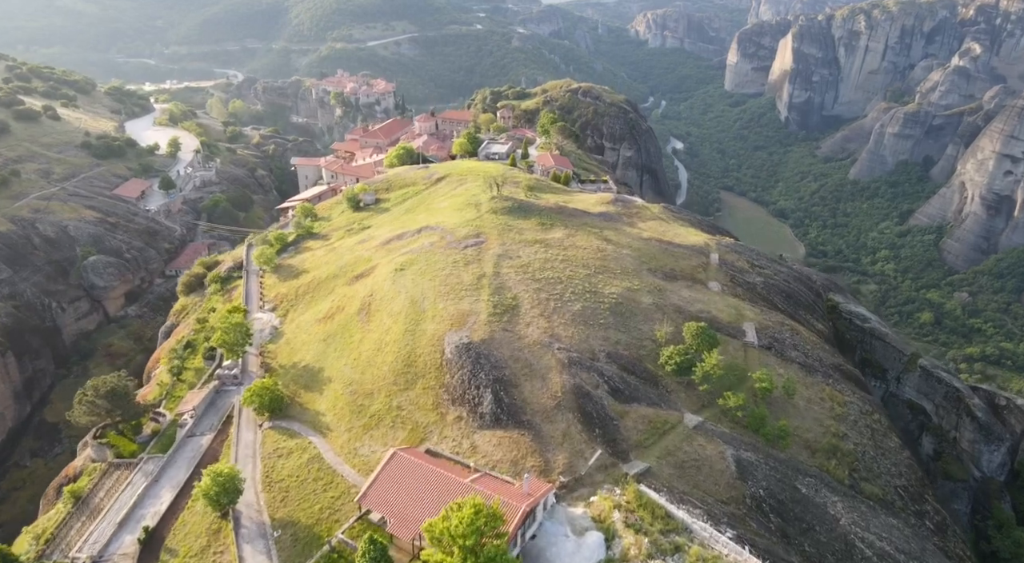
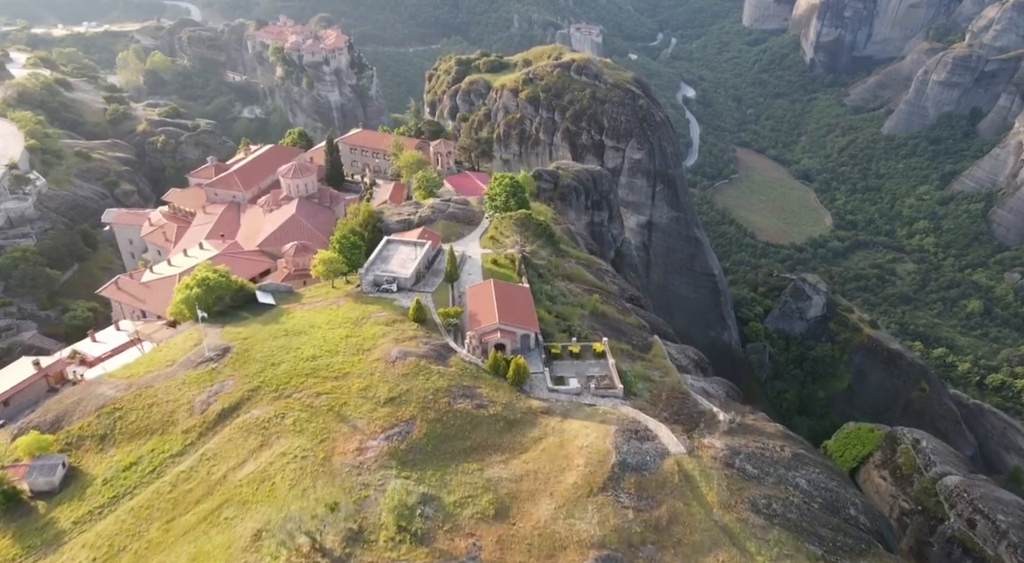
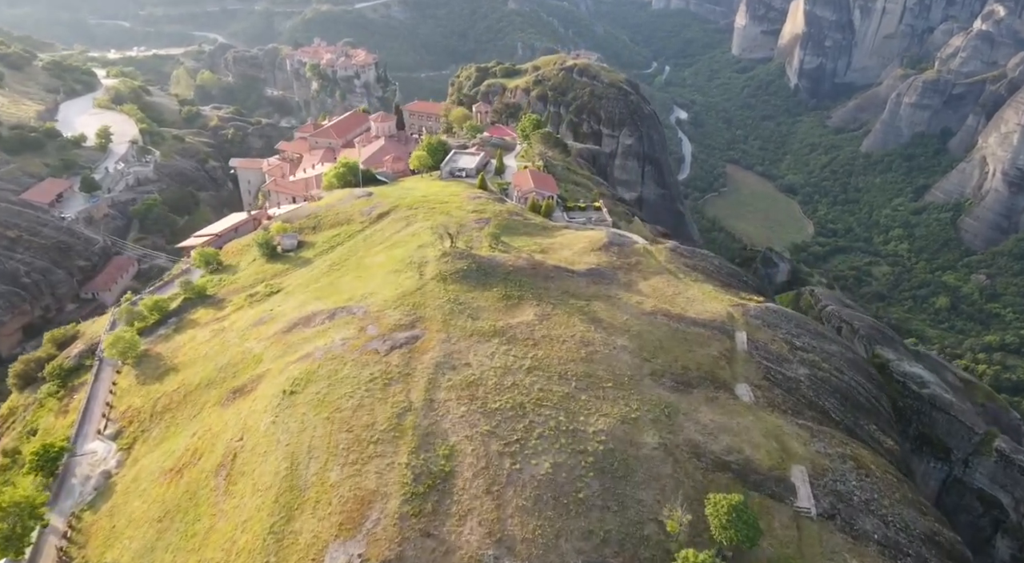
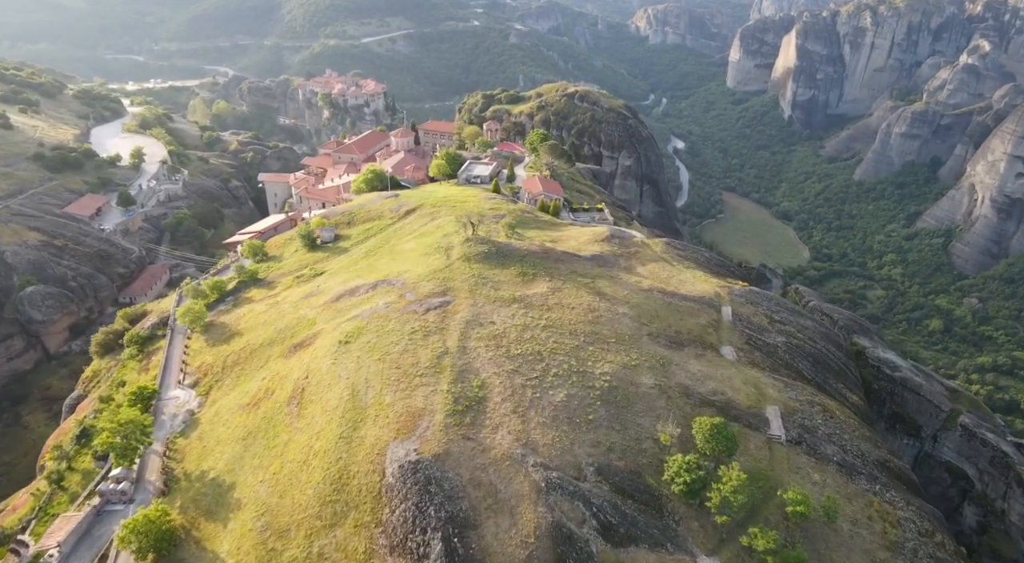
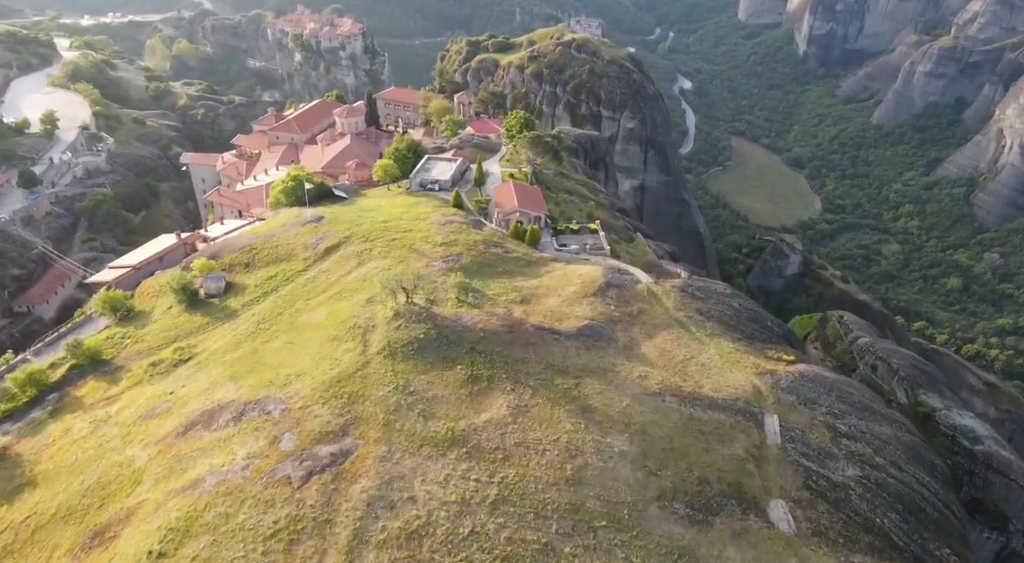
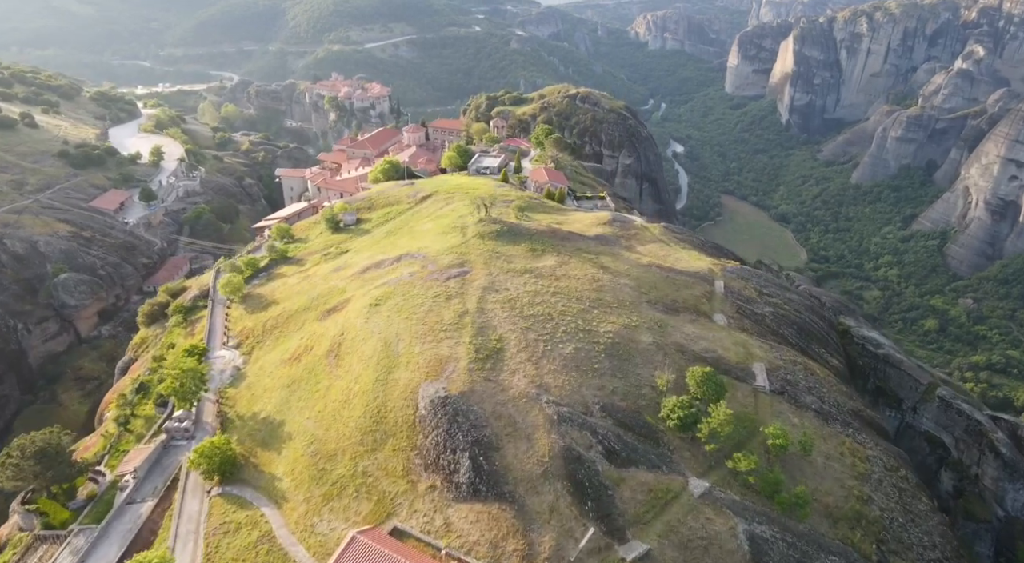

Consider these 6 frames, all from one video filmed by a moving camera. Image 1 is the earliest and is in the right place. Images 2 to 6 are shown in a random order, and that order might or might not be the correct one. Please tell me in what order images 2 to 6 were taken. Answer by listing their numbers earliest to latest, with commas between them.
6, 4, 3, 5, 2
